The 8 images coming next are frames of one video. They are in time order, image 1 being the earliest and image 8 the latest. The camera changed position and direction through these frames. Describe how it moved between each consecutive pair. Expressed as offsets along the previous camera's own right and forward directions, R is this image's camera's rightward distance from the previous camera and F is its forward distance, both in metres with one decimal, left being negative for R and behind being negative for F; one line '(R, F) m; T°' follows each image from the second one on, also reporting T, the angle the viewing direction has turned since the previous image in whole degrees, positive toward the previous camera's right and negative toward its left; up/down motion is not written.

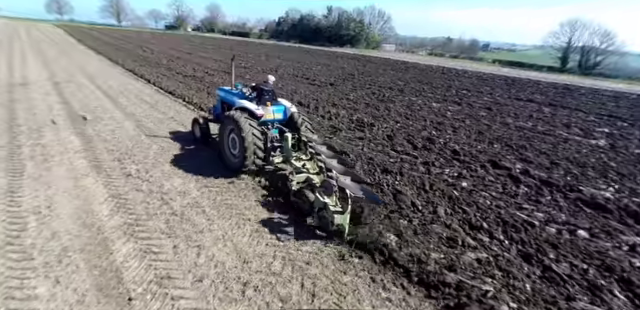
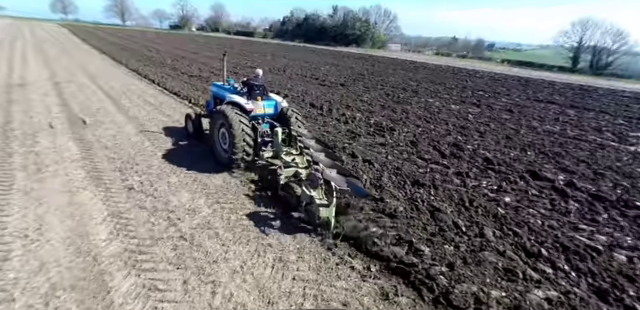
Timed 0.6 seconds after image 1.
(-0.3, +0.5) m; -1°
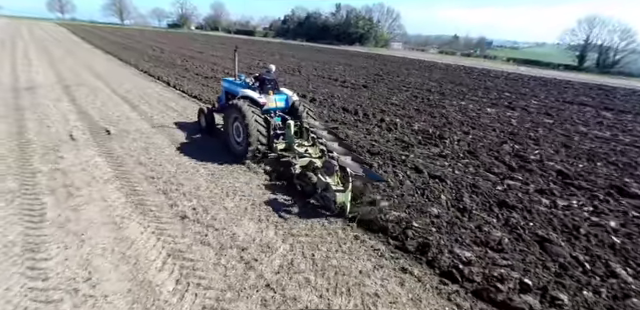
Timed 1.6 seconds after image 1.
(-0.9, +0.5) m; +1°
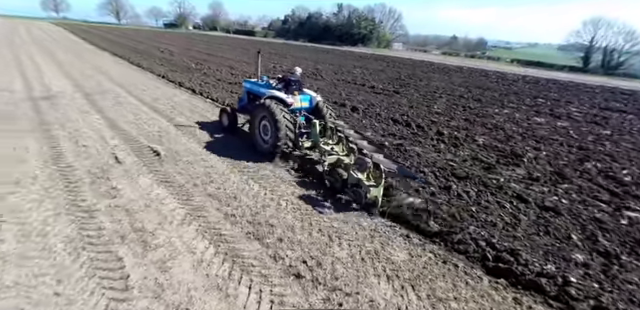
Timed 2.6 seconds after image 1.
(-1.3, +0.6) m; +1°
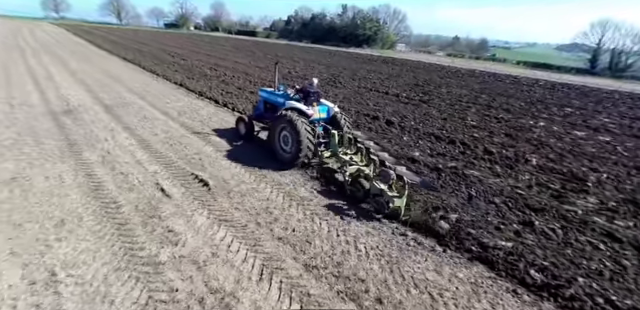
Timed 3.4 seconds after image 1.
(-0.9, +0.4) m; 0°
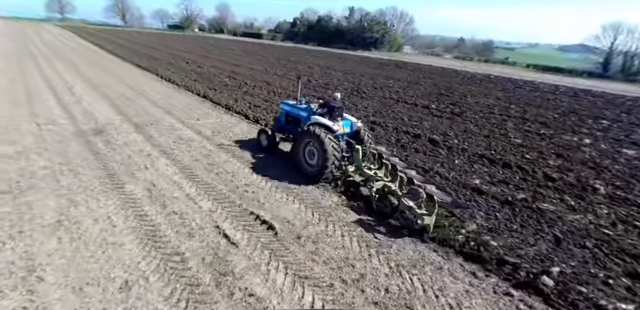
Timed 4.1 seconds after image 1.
(-0.9, +0.4) m; 0°
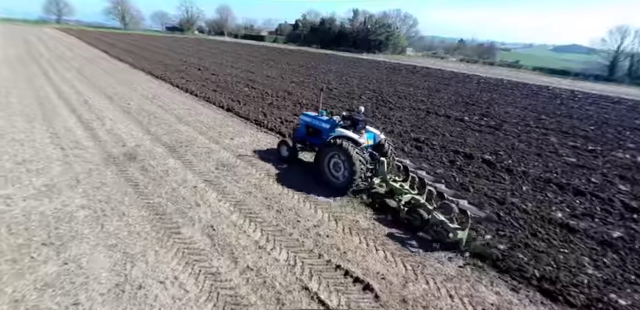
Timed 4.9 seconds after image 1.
(-1.1, +0.5) m; +1°
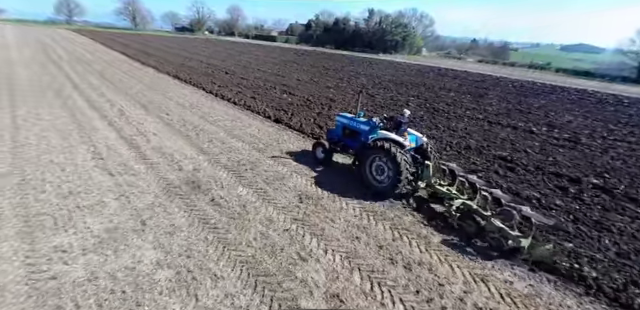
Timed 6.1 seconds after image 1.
(-1.6, +0.9) m; 0°
